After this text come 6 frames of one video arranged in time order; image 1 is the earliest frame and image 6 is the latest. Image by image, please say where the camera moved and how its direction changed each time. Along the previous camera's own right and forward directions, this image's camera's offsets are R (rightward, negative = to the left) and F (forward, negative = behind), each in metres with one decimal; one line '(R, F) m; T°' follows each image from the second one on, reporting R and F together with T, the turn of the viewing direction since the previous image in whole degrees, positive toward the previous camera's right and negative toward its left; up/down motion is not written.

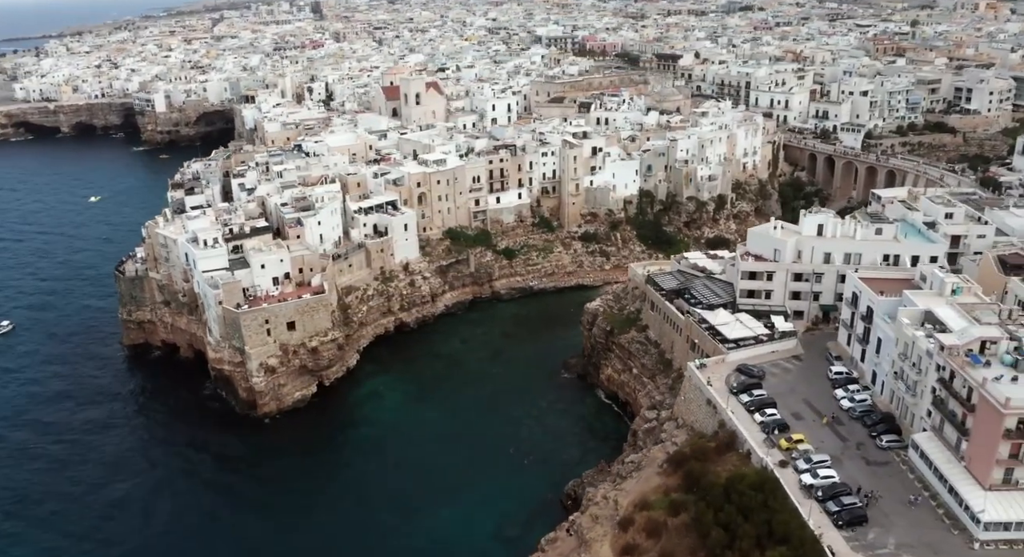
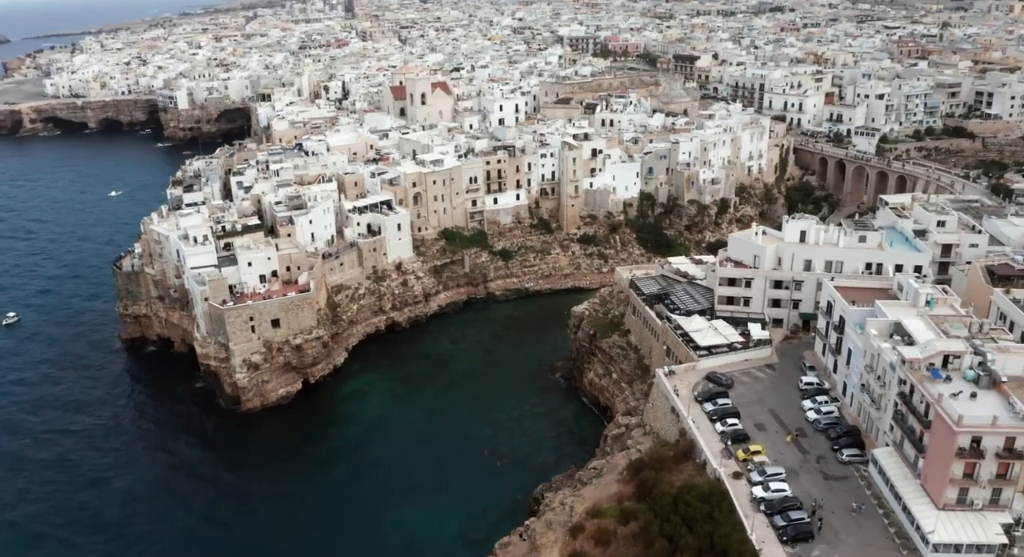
(+3.3, +0.3) m; -2°
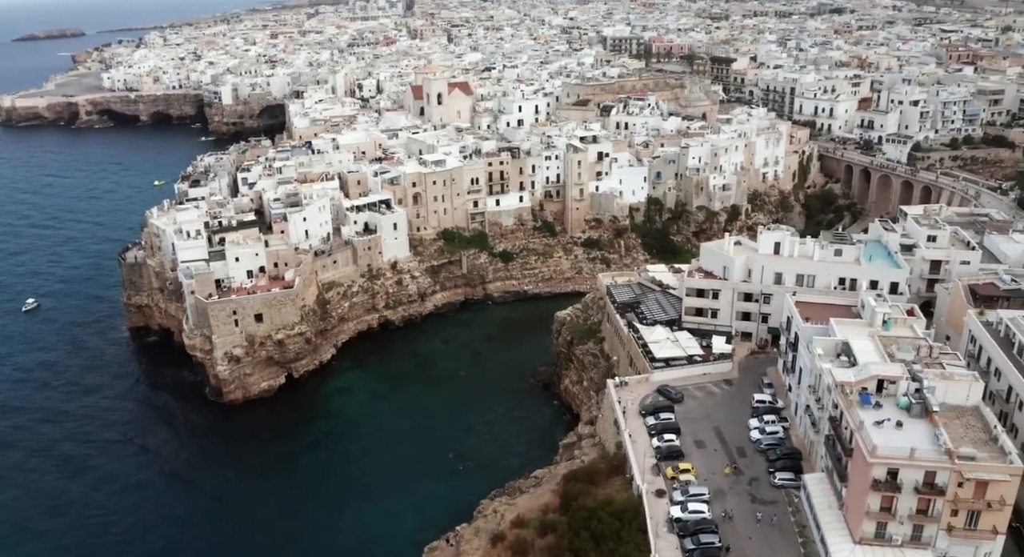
(+5.5, +0.5) m; -4°
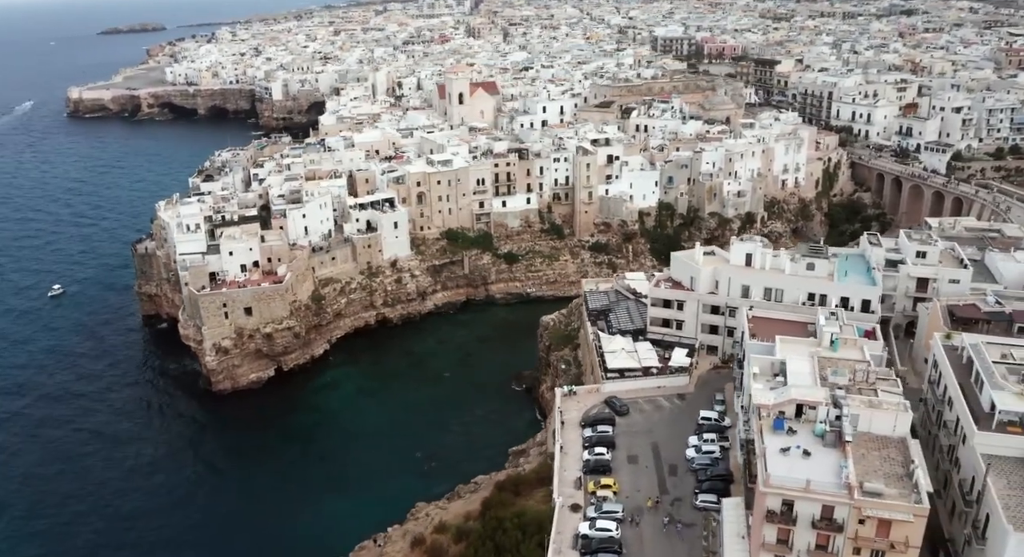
(+5.8, +0.5) m; -5°
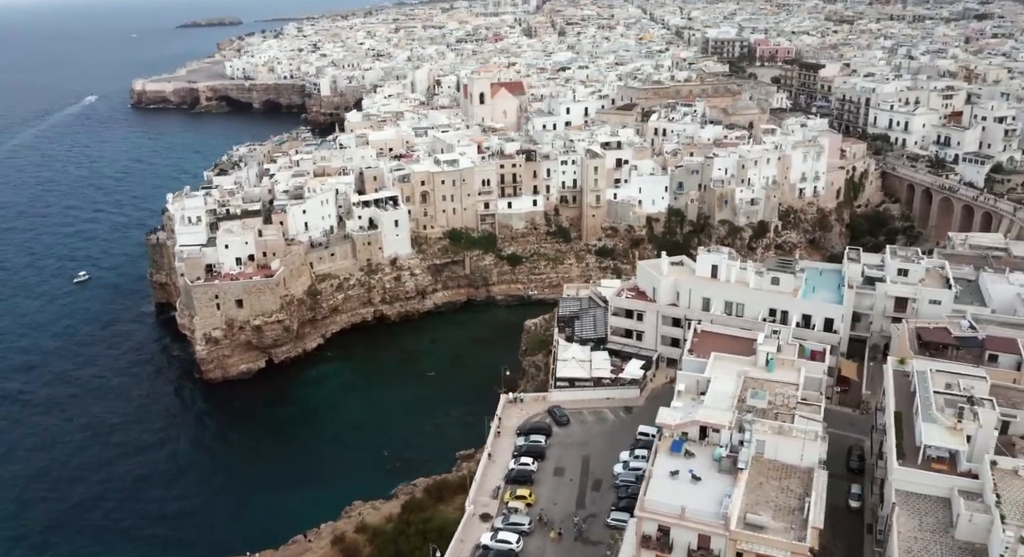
(+5.8, +0.6) m; -5°
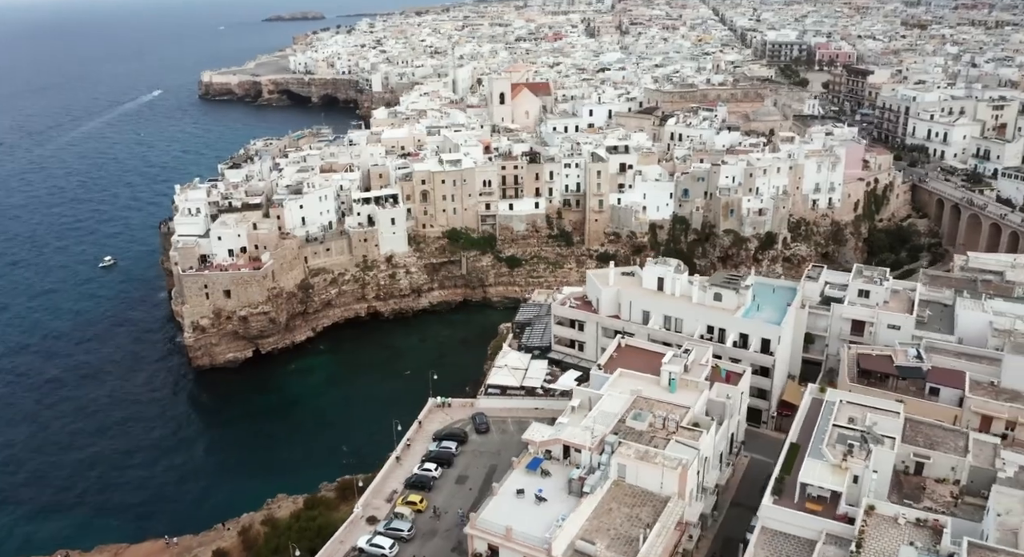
(+7.0, +0.7) m; -6°
